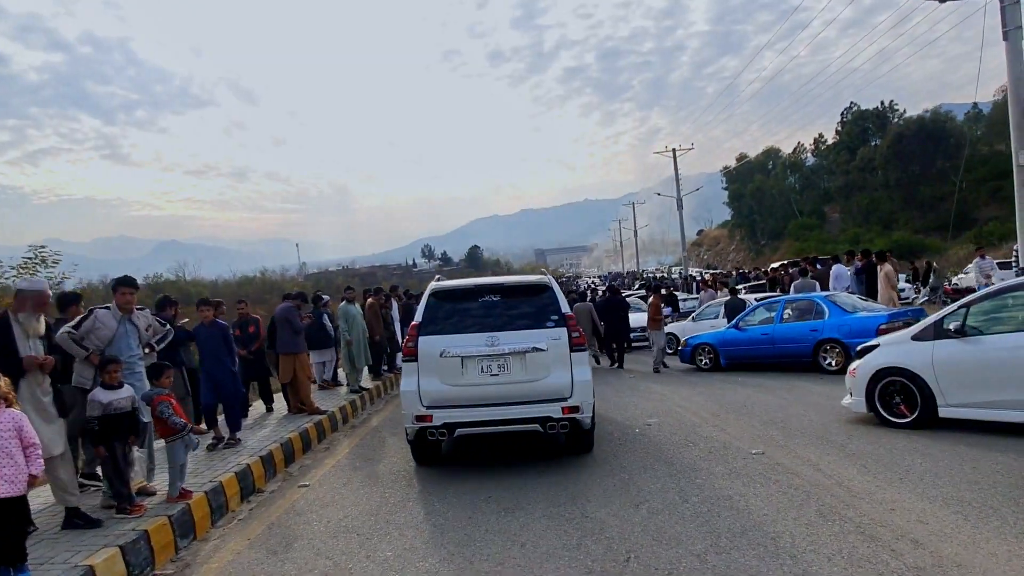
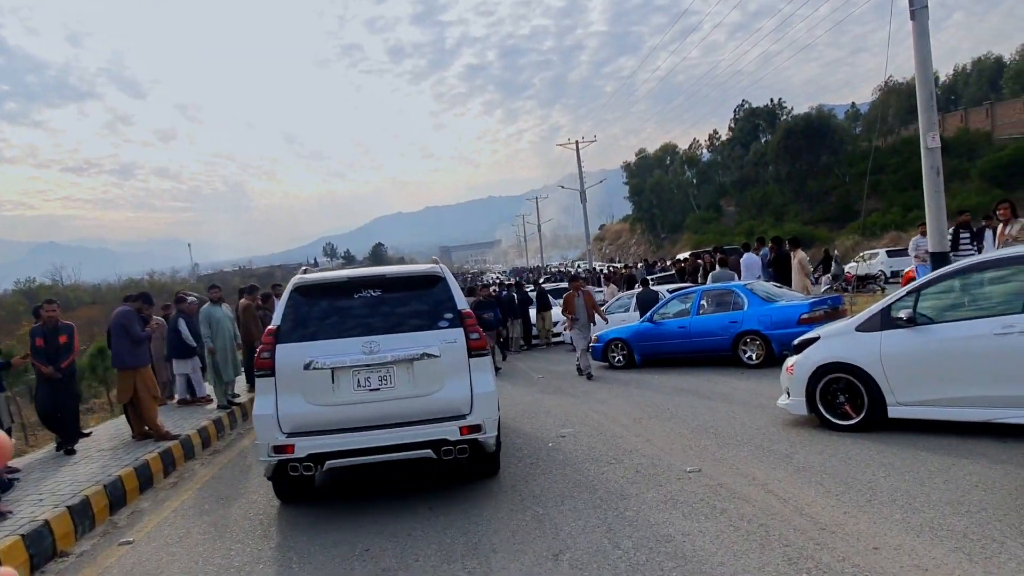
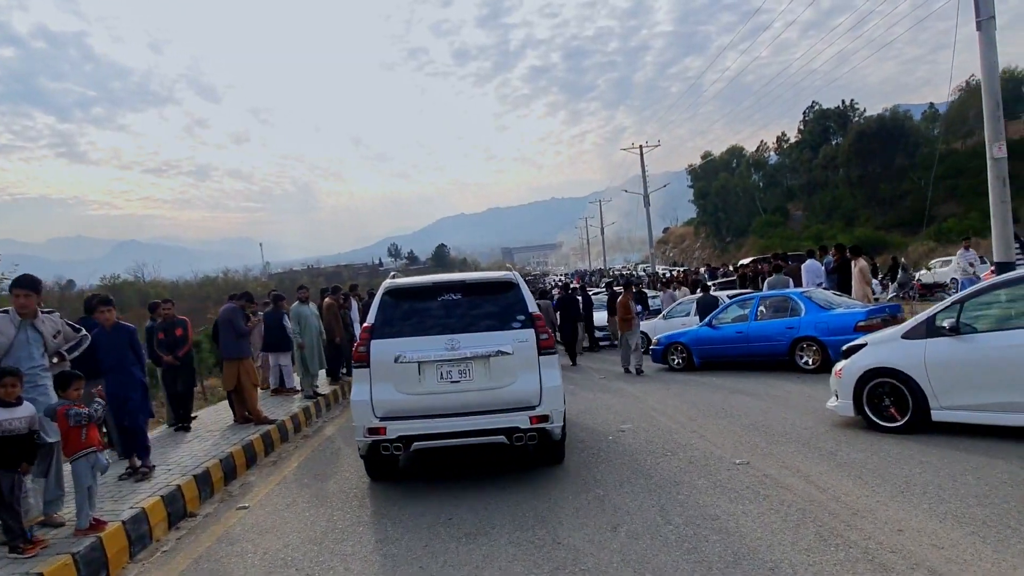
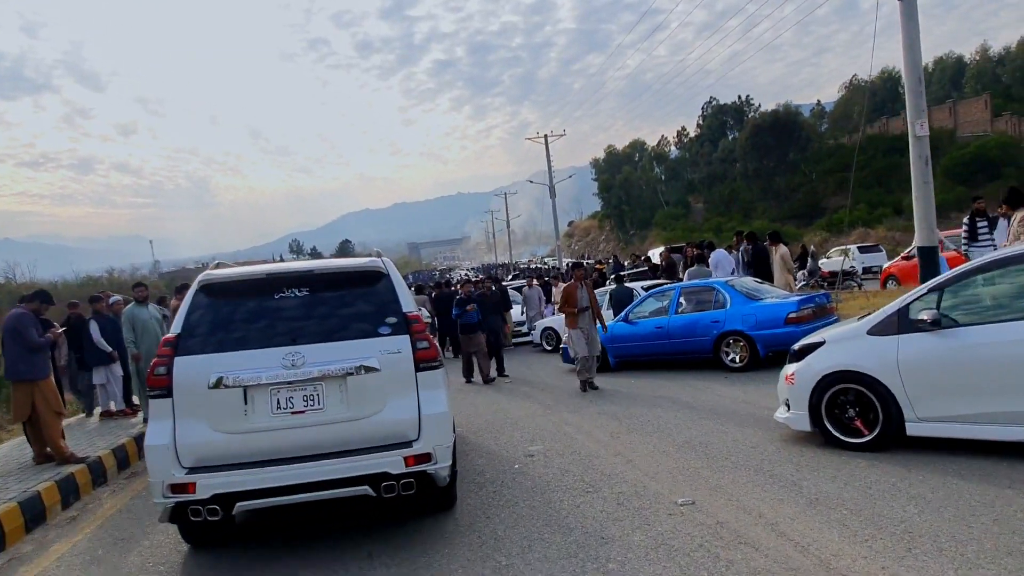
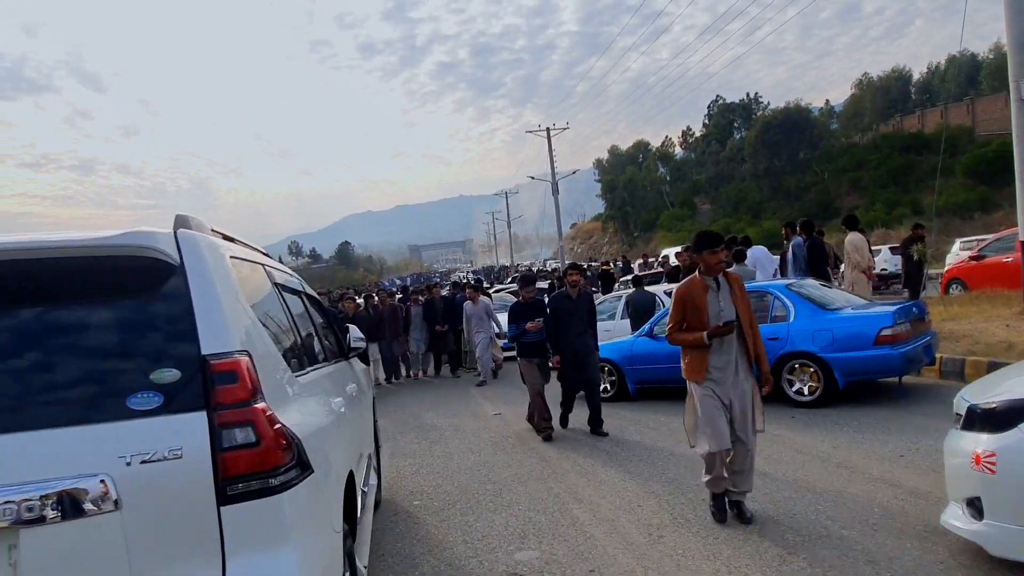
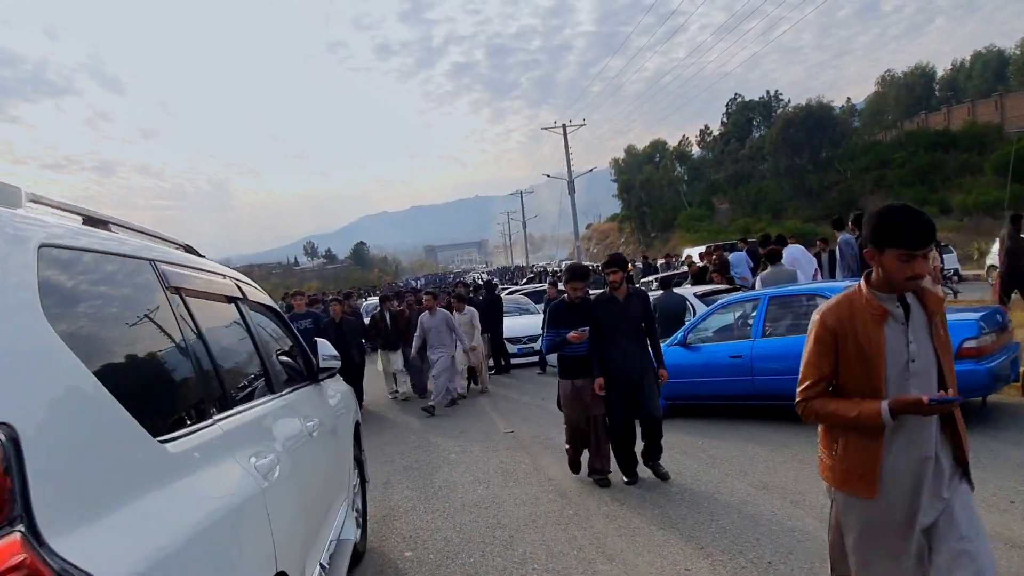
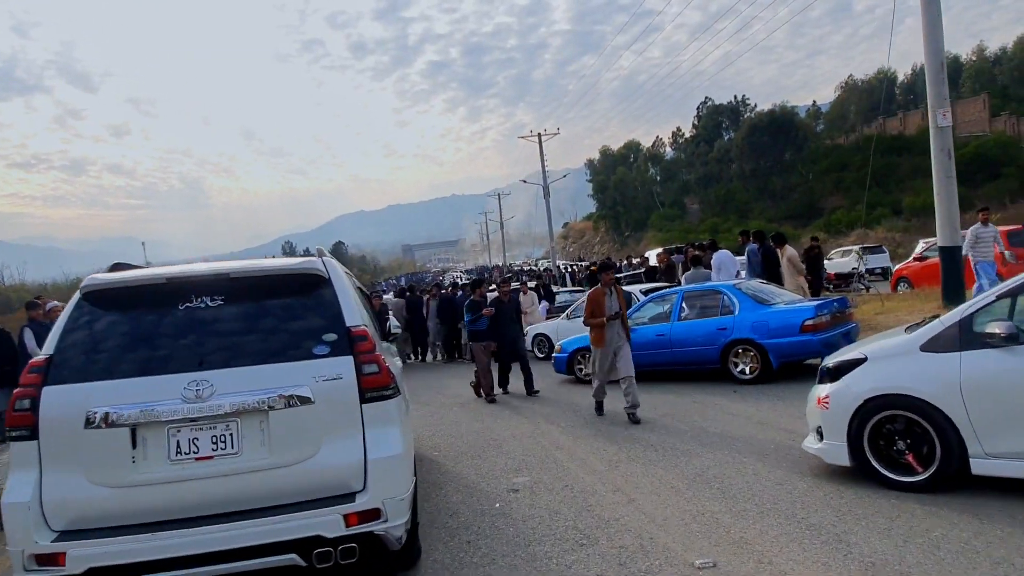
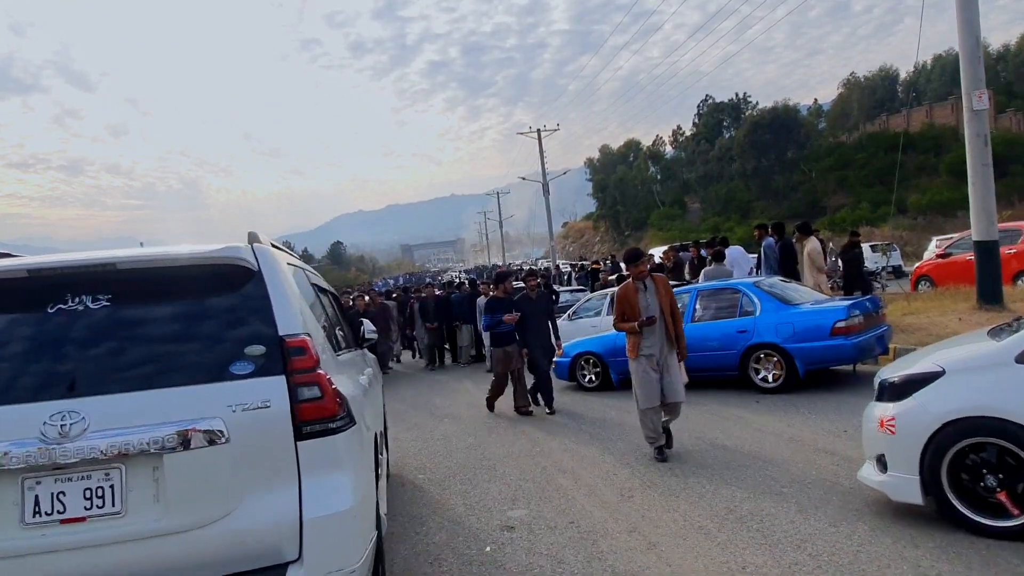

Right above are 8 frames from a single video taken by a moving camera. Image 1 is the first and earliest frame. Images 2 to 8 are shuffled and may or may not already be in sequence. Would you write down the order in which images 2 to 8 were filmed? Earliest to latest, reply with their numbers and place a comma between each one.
3, 2, 4, 7, 8, 5, 6
